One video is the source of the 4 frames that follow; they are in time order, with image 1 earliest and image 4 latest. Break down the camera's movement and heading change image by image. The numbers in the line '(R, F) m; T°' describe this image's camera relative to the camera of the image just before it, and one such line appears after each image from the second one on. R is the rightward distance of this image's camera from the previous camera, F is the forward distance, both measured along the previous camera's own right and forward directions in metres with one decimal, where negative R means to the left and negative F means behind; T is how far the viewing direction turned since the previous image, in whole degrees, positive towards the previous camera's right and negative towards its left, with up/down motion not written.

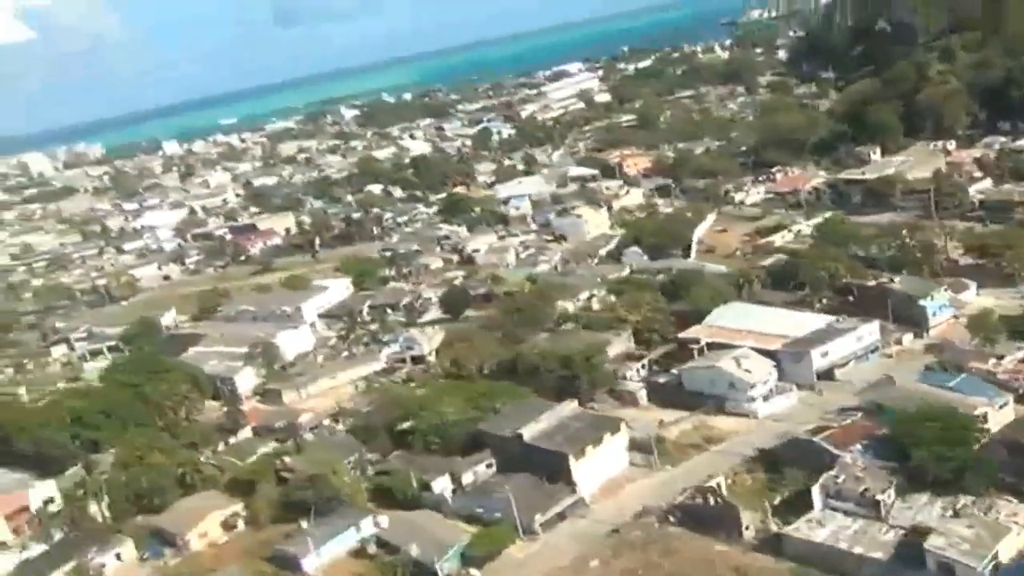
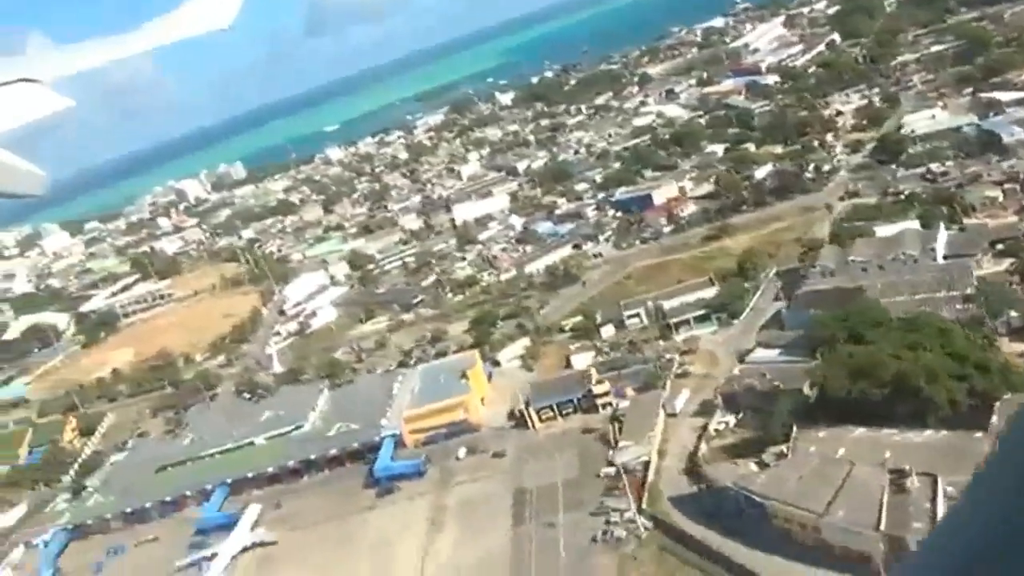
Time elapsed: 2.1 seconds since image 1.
(-8.1, +0.3) m; -3°
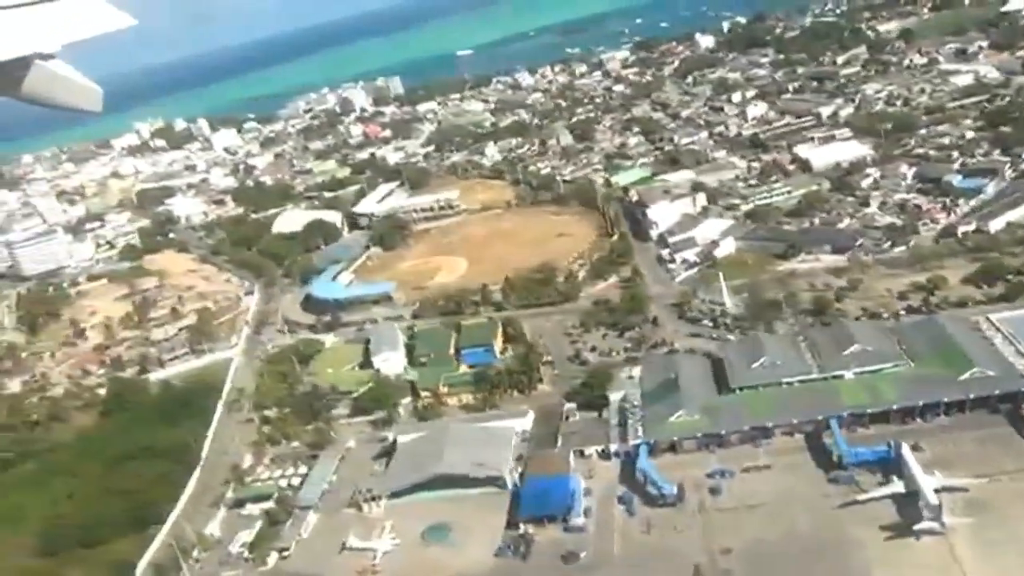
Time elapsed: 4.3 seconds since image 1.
(-8.2, +0.7) m; -2°
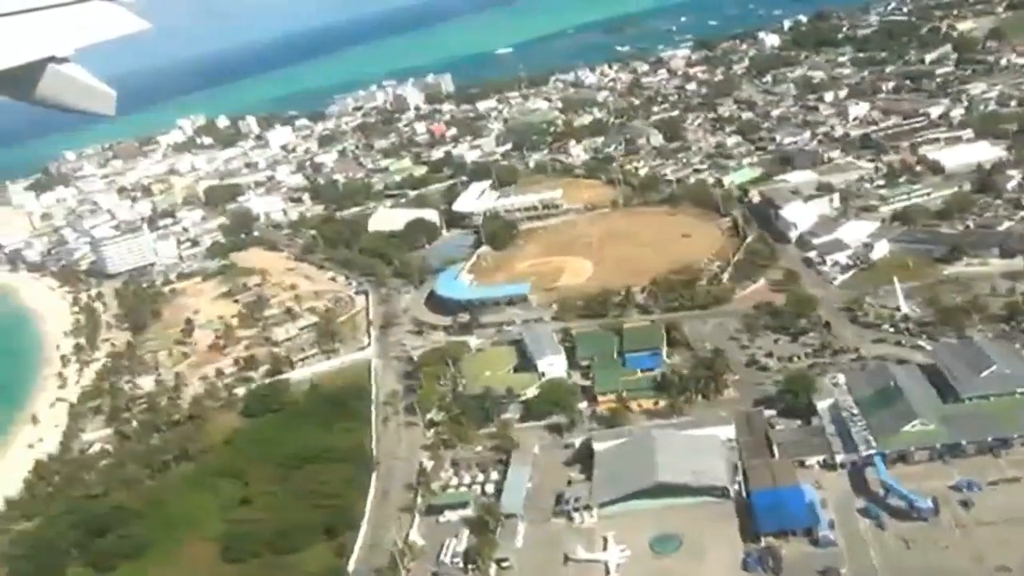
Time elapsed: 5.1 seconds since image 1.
(-3.0, +0.4) m; -1°
